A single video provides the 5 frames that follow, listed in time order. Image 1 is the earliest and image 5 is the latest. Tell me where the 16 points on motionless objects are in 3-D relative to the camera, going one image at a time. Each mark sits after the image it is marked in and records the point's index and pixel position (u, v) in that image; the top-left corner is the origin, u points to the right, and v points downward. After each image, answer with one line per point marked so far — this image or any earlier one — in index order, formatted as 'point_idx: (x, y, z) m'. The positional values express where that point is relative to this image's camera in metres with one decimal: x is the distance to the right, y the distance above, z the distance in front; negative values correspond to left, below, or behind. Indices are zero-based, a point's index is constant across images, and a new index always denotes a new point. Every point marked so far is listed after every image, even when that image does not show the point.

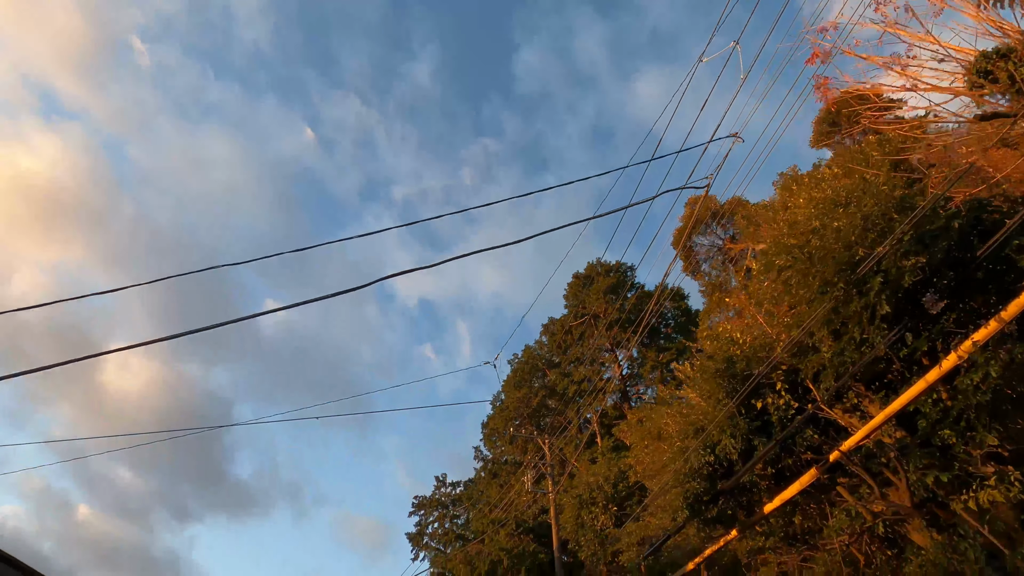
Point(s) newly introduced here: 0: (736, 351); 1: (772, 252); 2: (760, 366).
0: (+5.2, -1.5, +12.0) m
1: (+5.0, +0.7, +10.0) m
2: (+5.6, -1.8, +11.6) m
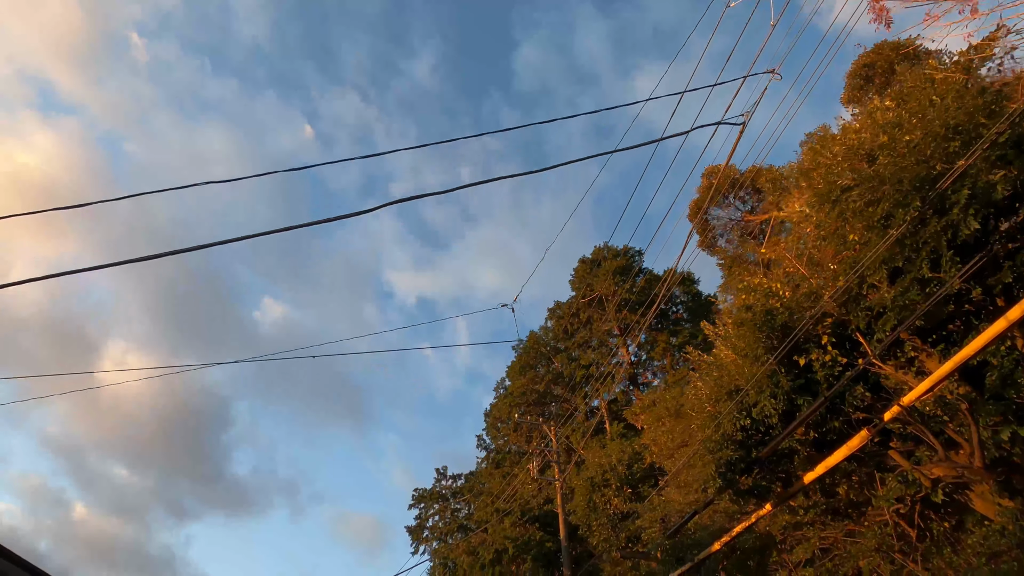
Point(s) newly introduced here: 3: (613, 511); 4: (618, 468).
0: (+5.6, -0.3, +10.9) m
1: (+5.4, +1.8, +8.9) m
2: (+5.9, -0.6, +10.5) m
3: (+3.8, -8.4, +19.4) m
4: (+4.1, -6.9, +19.7) m
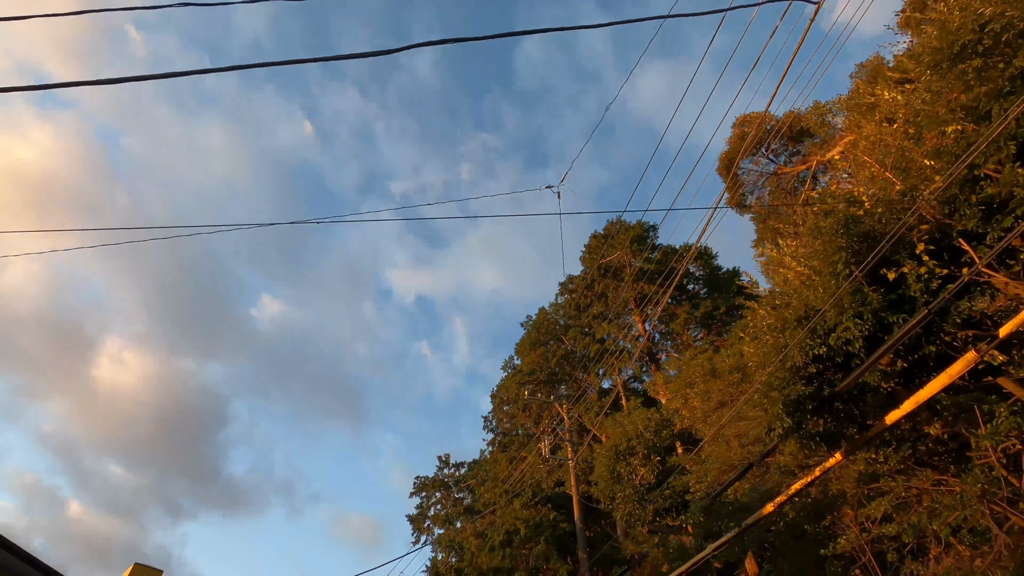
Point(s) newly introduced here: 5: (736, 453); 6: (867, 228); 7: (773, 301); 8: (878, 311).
0: (+6.2, +1.4, +9.3) m
1: (+6.1, +3.5, +7.3) m
2: (+6.6, +1.1, +8.9) m
3: (+4.4, -6.6, +17.8) m
4: (+4.7, -5.2, +18.1) m
5: (+5.8, -4.3, +13.4) m
6: (+6.2, +1.1, +9.1) m
7: (+5.3, -0.3, +10.6) m
8: (+6.3, -0.4, +8.9) m
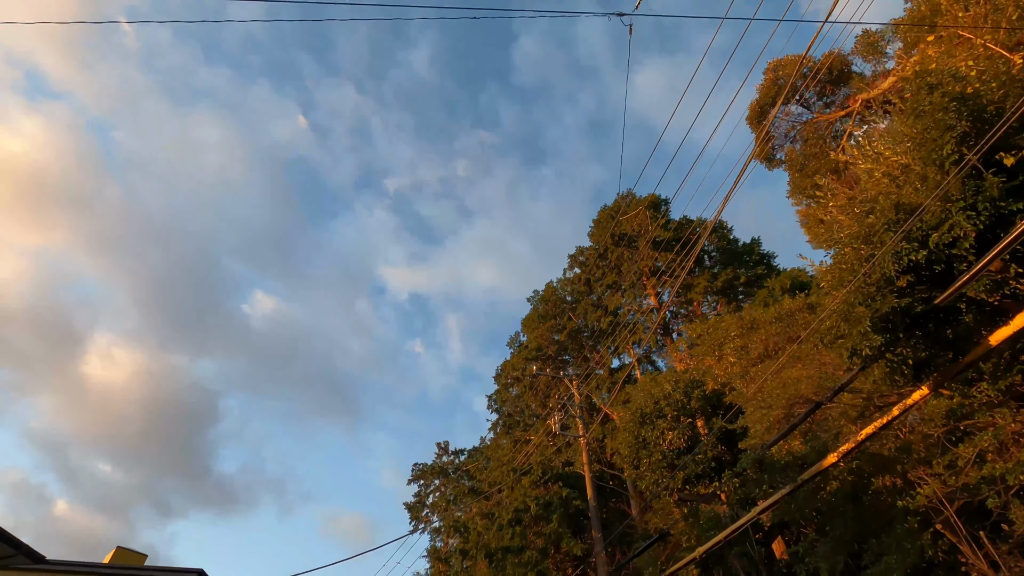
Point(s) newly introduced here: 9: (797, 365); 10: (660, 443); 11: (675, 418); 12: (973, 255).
0: (+6.9, +3.0, +7.9) m
1: (+6.8, +5.2, +5.9) m
2: (+7.3, +2.7, +7.5) m
3: (+4.9, -5.0, +16.3) m
4: (+5.2, -3.5, +16.6) m
5: (+6.4, -2.6, +11.9) m
6: (+6.9, +2.7, +7.7) m
7: (+6.0, +1.4, +9.2) m
8: (+7.0, +1.3, +7.5) m
9: (+7.7, -1.9, +13.7) m
10: (+4.7, -4.9, +16.5) m
11: (+5.1, -4.1, +16.4) m
12: (+7.0, +0.5, +7.8) m
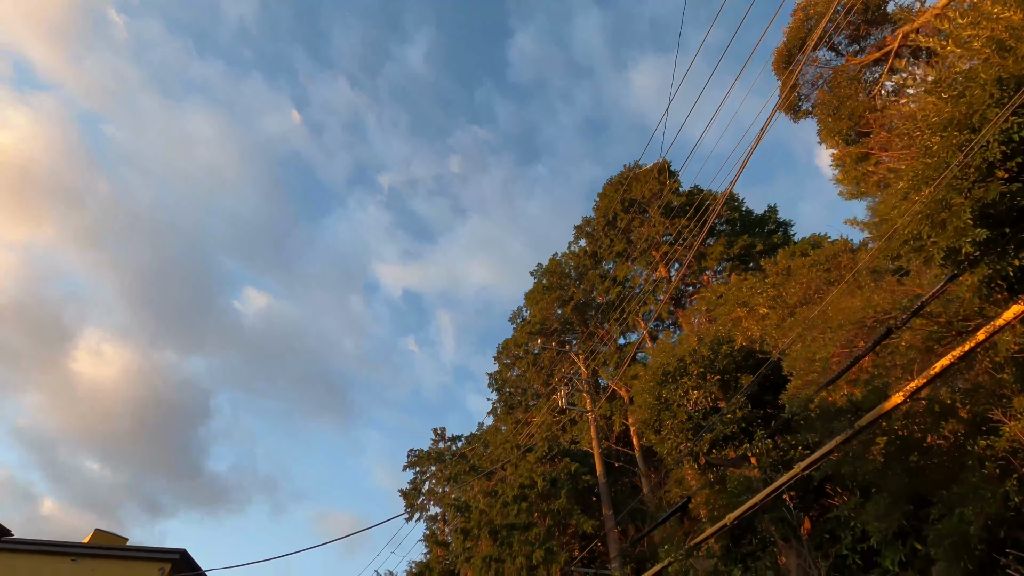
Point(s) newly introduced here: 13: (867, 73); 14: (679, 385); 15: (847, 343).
0: (+7.4, +4.6, +6.6) m
1: (+7.3, +6.7, +4.6) m
2: (+7.8, +4.3, +6.2) m
3: (+5.2, -3.5, +15.0) m
4: (+5.5, -2.0, +15.3) m
5: (+6.8, -1.1, +10.6) m
6: (+7.4, +4.2, +6.4) m
7: (+6.5, +2.9, +7.9) m
8: (+7.5, +2.8, +6.2) m
9: (+8.1, -0.4, +12.4) m
10: (+5.1, -3.4, +15.2) m
11: (+5.5, -2.6, +15.1) m
12: (+7.4, +2.0, +6.5) m
13: (+11.8, +7.1, +17.1) m
14: (+5.0, -2.9, +15.3) m
15: (+6.6, -1.5, +10.9) m
